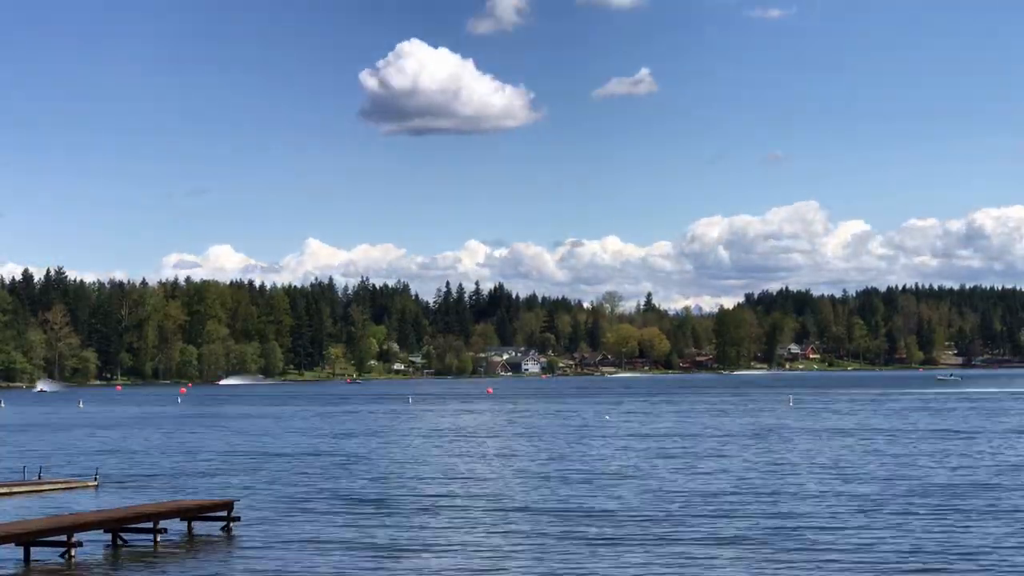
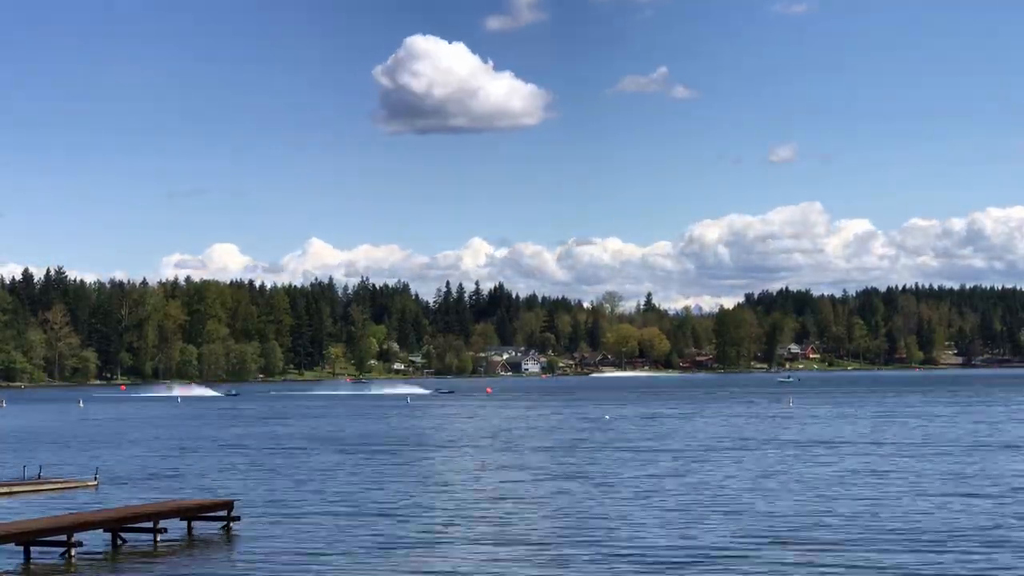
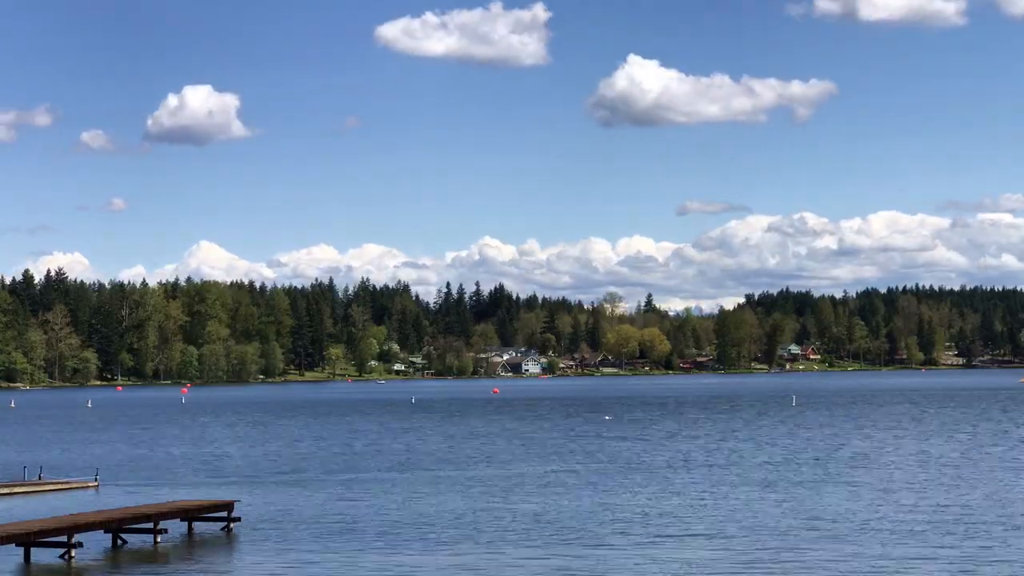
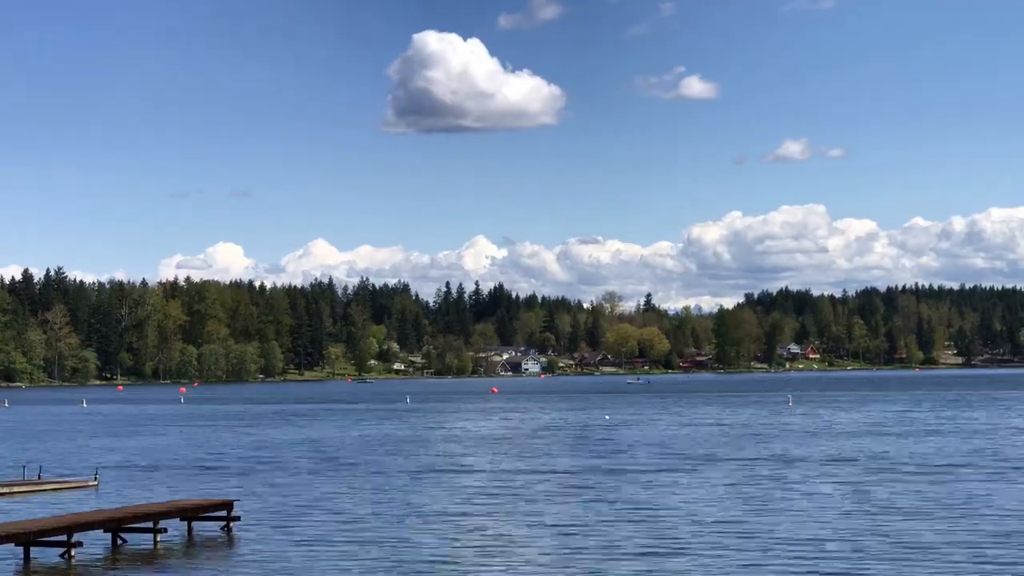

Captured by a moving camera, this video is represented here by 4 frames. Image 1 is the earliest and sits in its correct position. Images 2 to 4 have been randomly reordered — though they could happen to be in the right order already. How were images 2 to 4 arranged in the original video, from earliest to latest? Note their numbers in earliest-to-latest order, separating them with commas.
2, 4, 3
